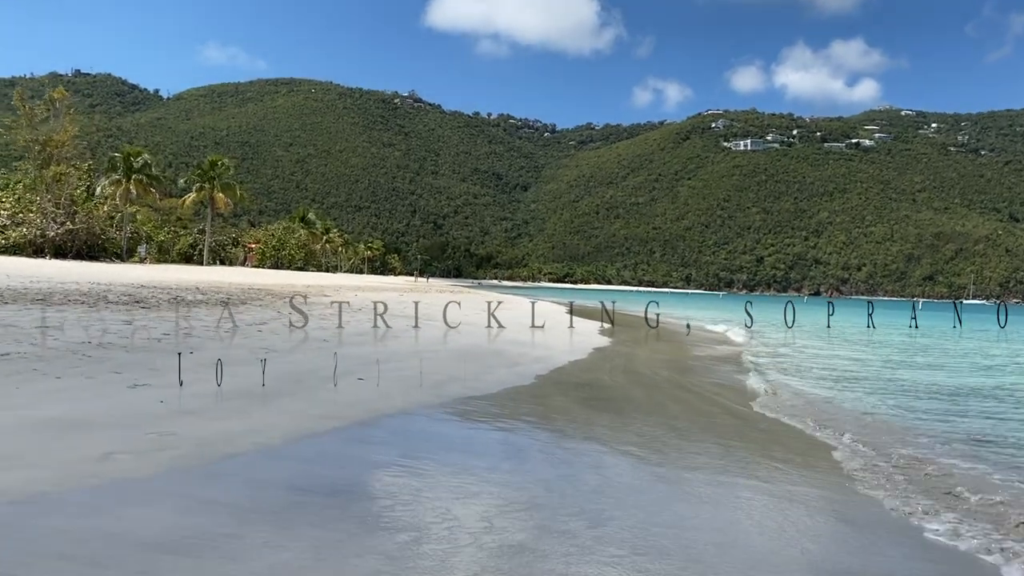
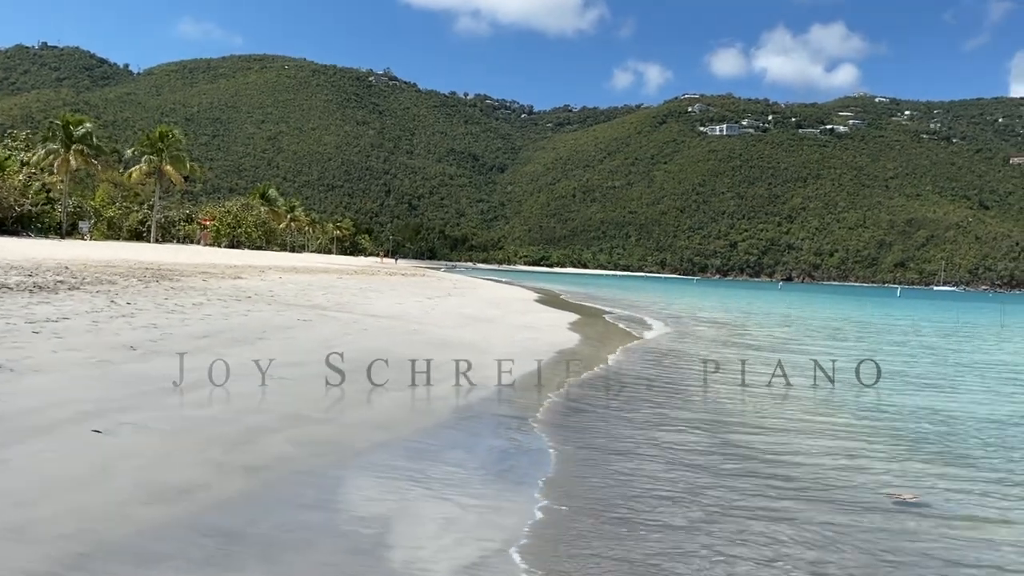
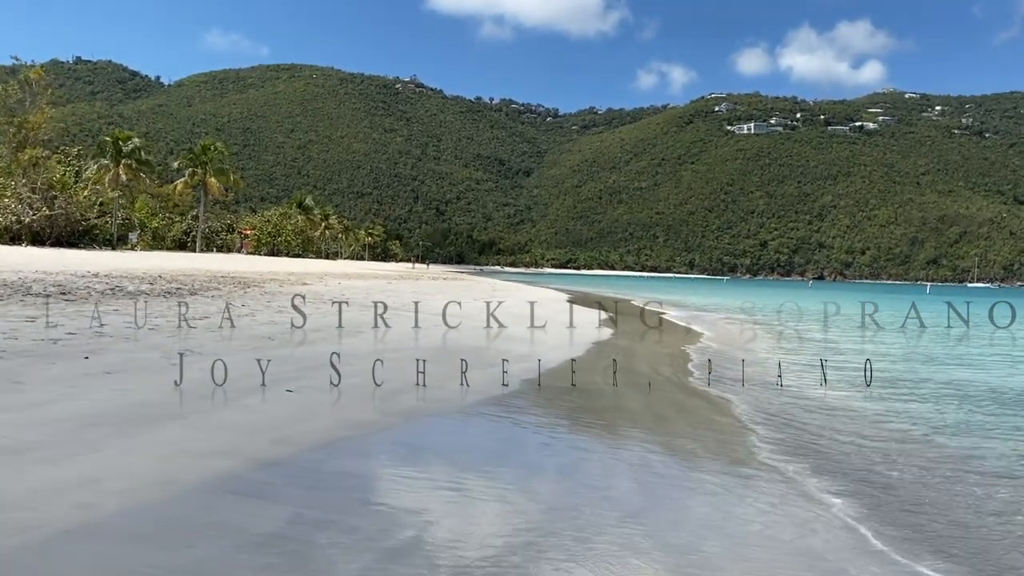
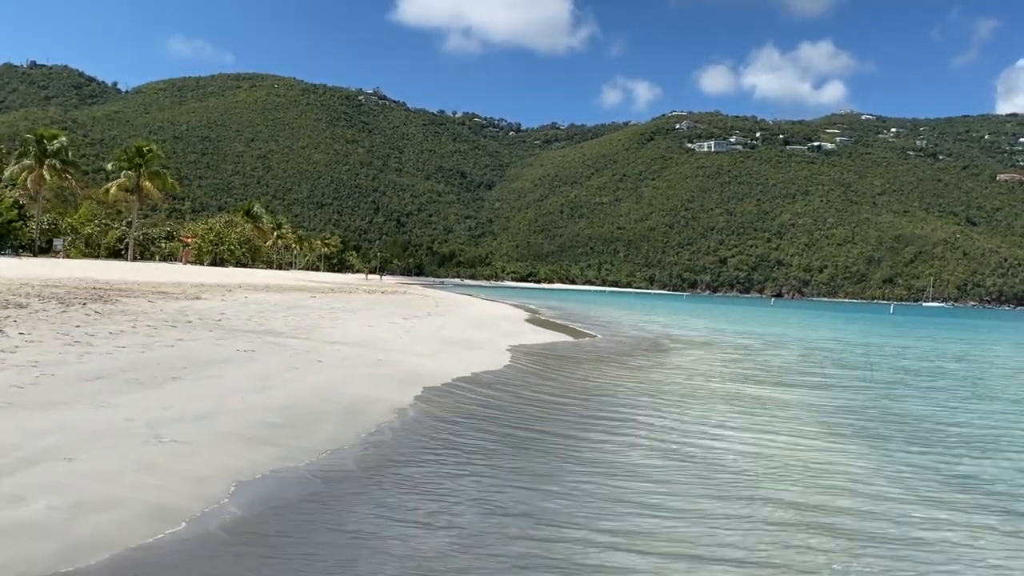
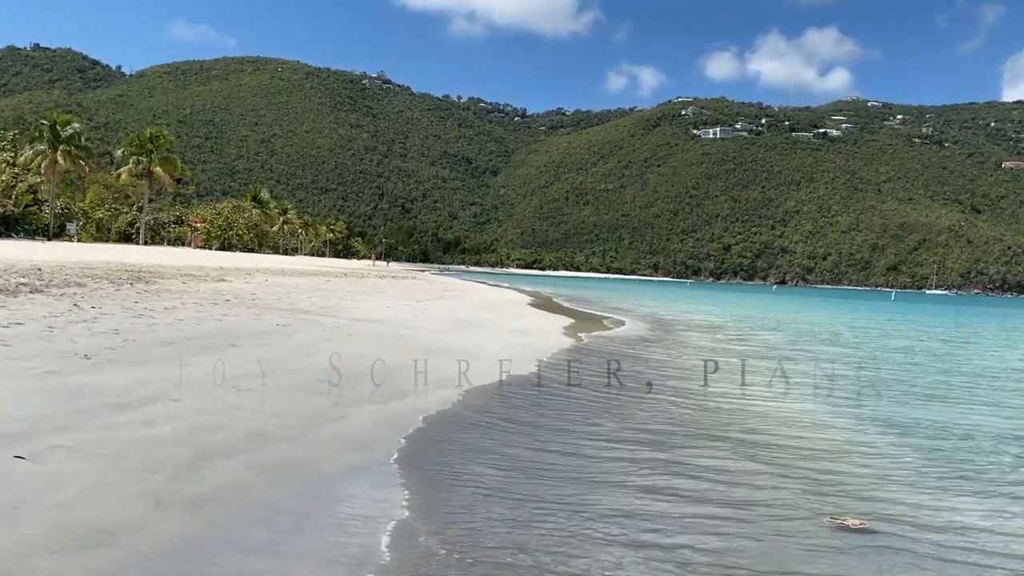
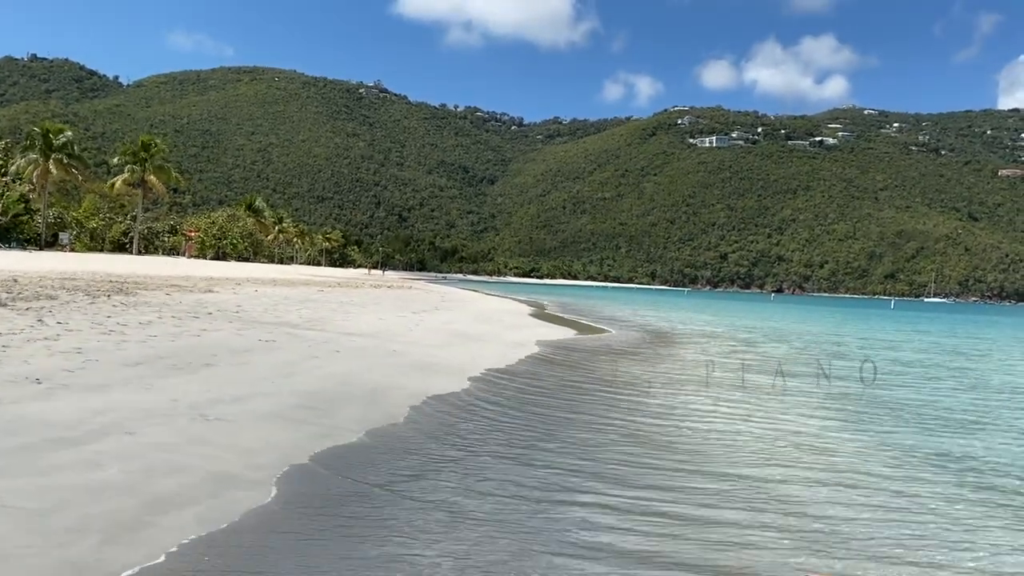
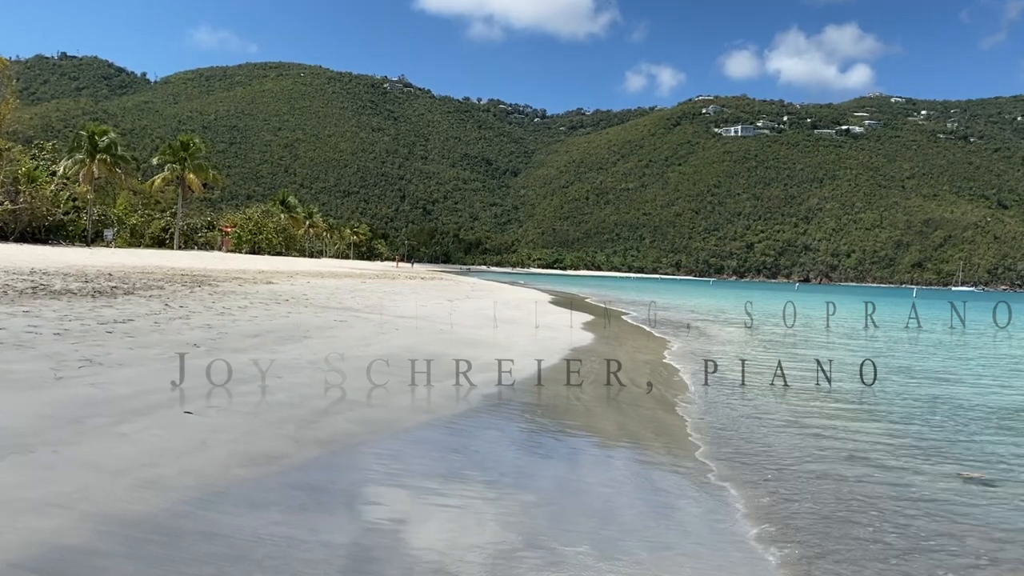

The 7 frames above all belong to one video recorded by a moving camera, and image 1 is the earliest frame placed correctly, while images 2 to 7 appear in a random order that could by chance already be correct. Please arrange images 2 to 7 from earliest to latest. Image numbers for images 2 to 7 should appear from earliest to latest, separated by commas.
3, 7, 2, 5, 6, 4
